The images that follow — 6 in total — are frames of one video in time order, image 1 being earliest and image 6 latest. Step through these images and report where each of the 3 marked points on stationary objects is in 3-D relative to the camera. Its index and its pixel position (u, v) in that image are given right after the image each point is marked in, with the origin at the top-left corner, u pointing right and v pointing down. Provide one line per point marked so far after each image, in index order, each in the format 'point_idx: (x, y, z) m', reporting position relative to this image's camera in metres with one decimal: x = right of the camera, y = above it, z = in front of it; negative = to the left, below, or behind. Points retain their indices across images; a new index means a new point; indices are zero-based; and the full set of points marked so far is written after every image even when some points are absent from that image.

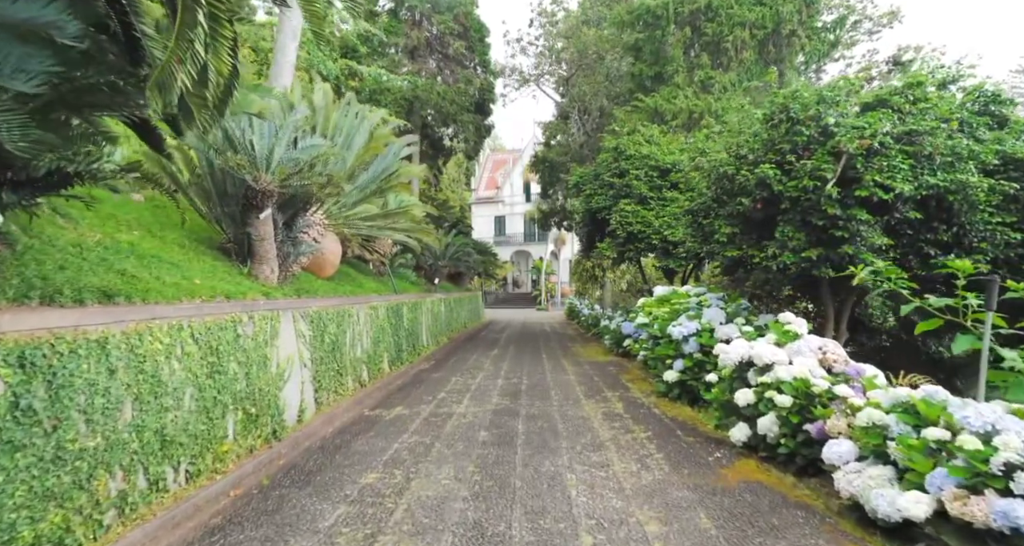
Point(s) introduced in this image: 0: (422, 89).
0: (-2.7, +5.4, +18.0) m
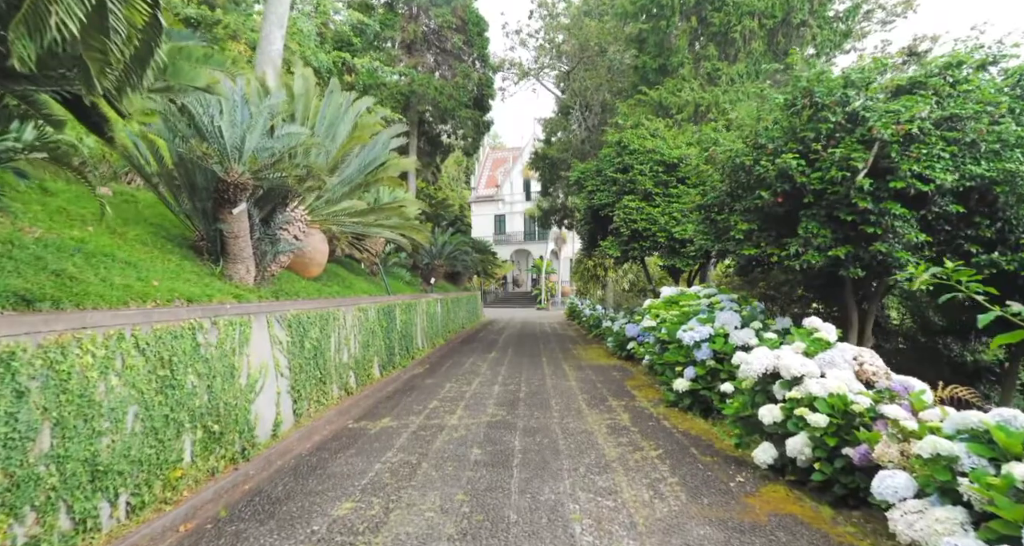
0: (-2.7, +5.4, +17.5) m
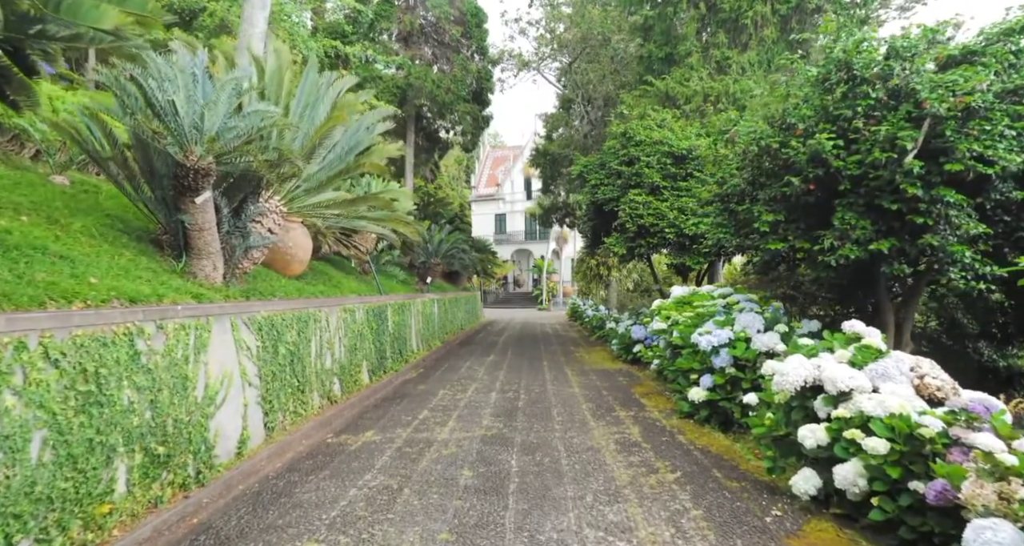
0: (-2.7, +5.5, +16.9) m
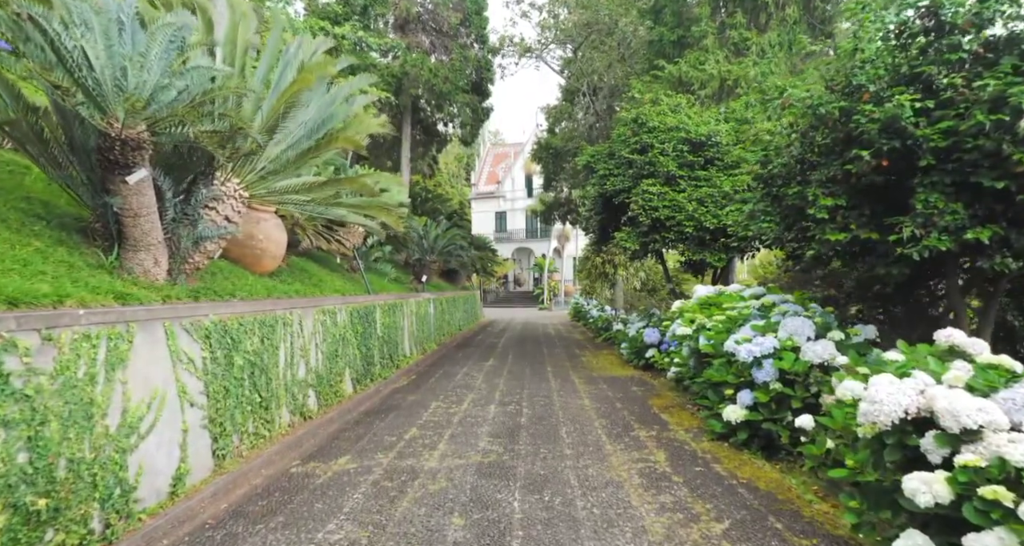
0: (-2.6, +5.5, +16.0) m
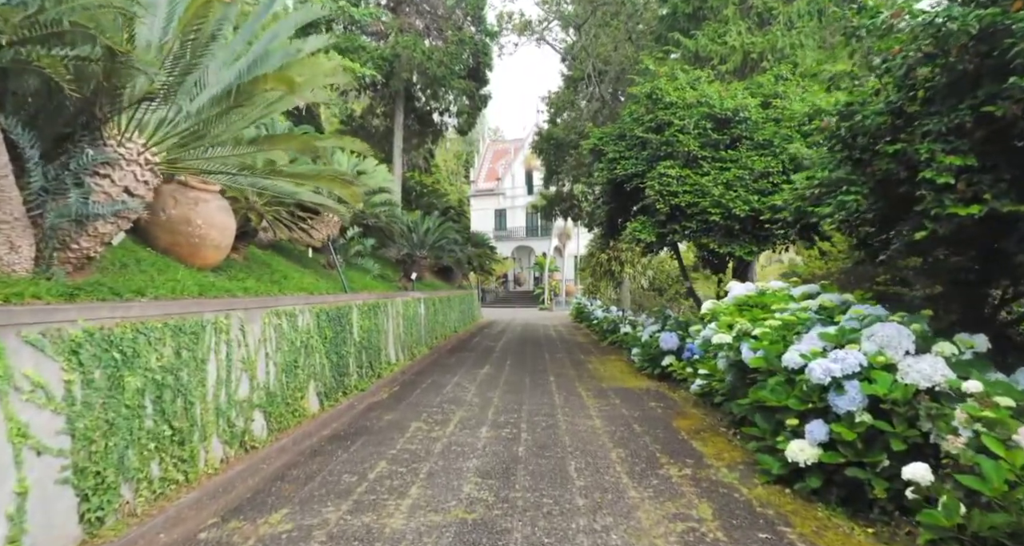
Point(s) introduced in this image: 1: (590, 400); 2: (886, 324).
0: (-2.7, +5.6, +14.8) m
1: (+0.9, -1.5, +7.1) m
2: (+2.1, -0.3, +3.5) m
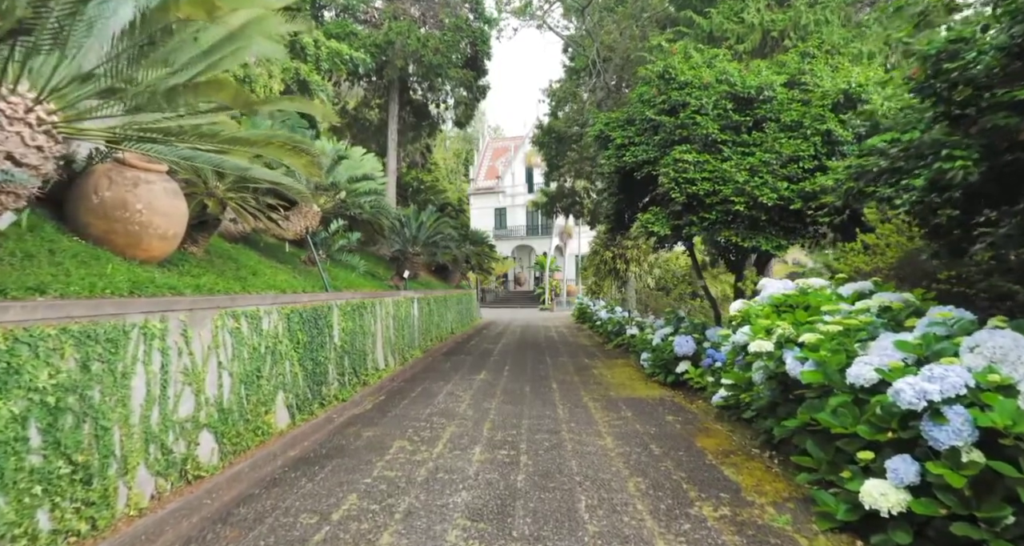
0: (-2.7, +5.6, +14.0) m
1: (+0.9, -1.4, +6.3) m
2: (+2.1, -0.3, +2.7) m
